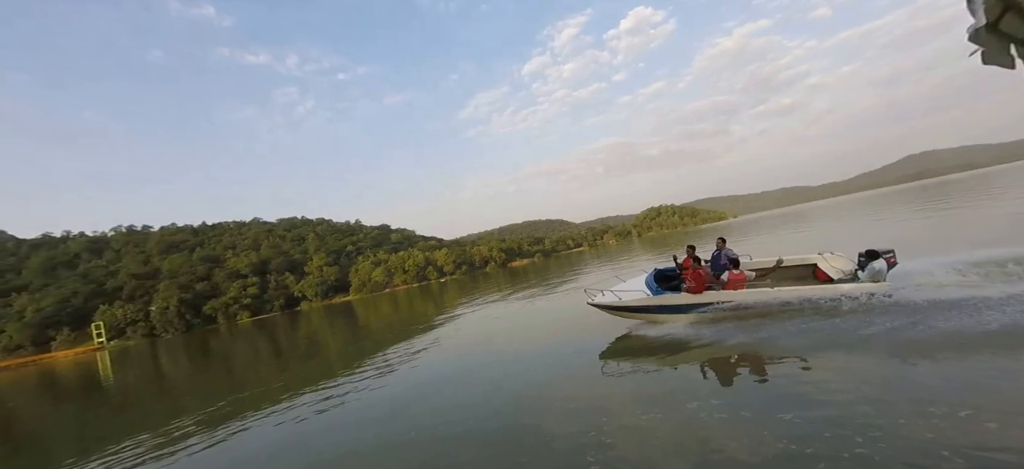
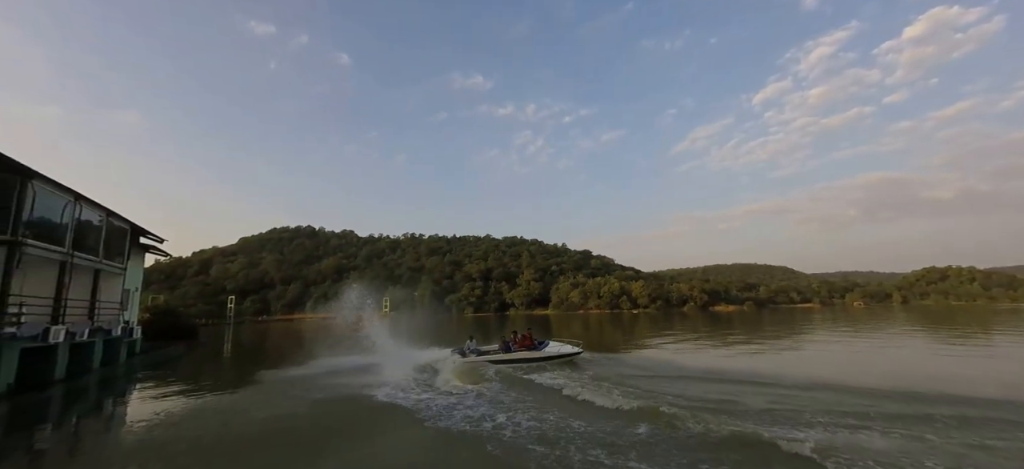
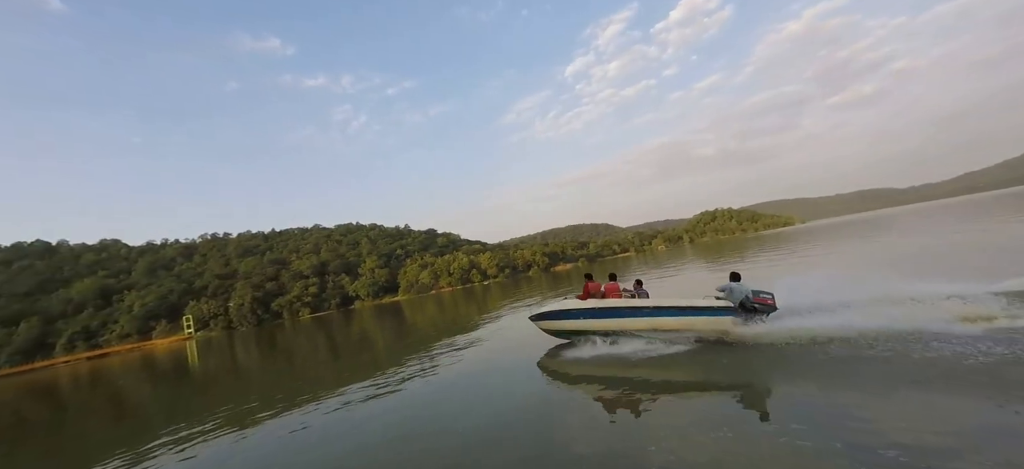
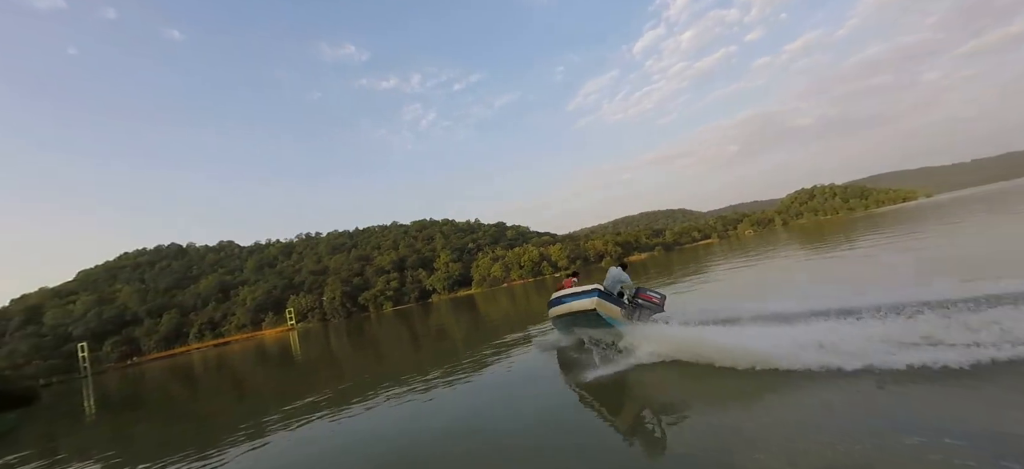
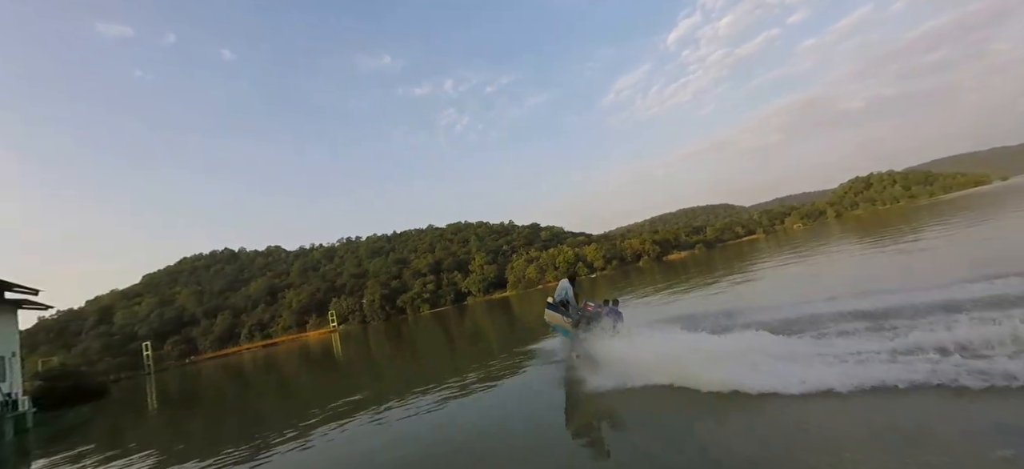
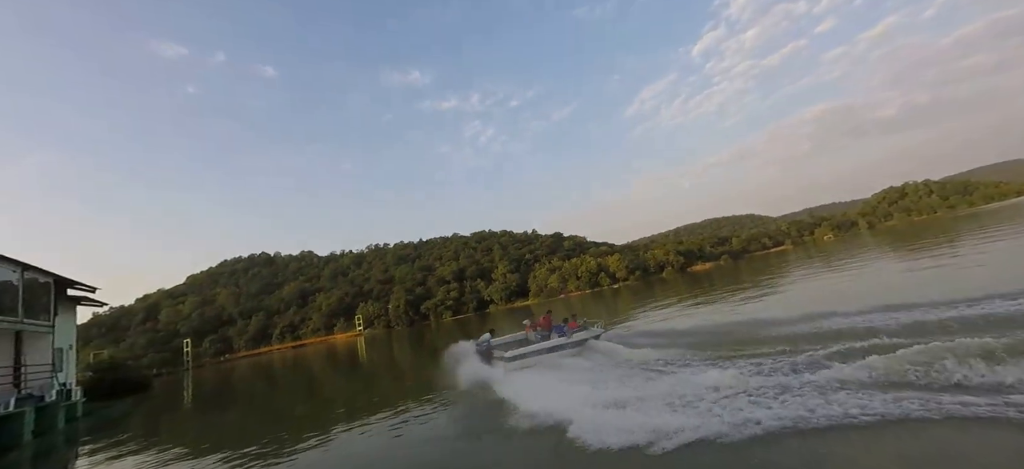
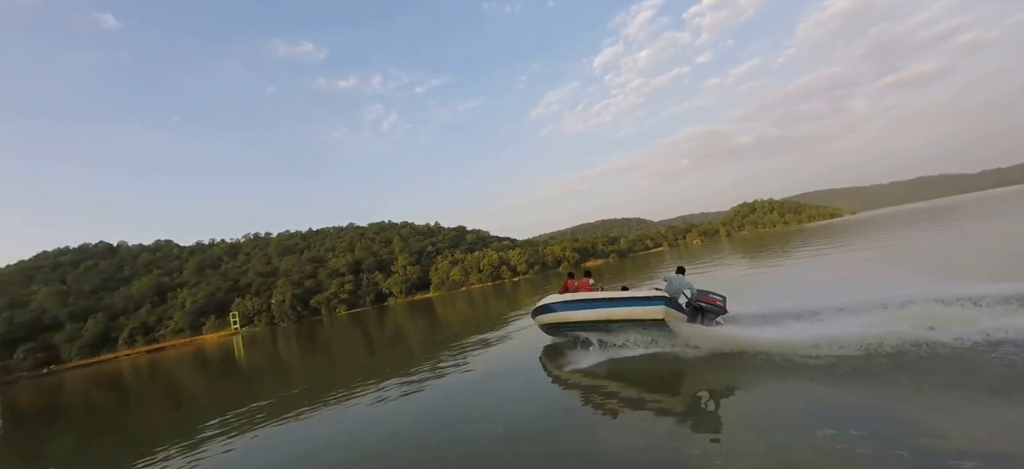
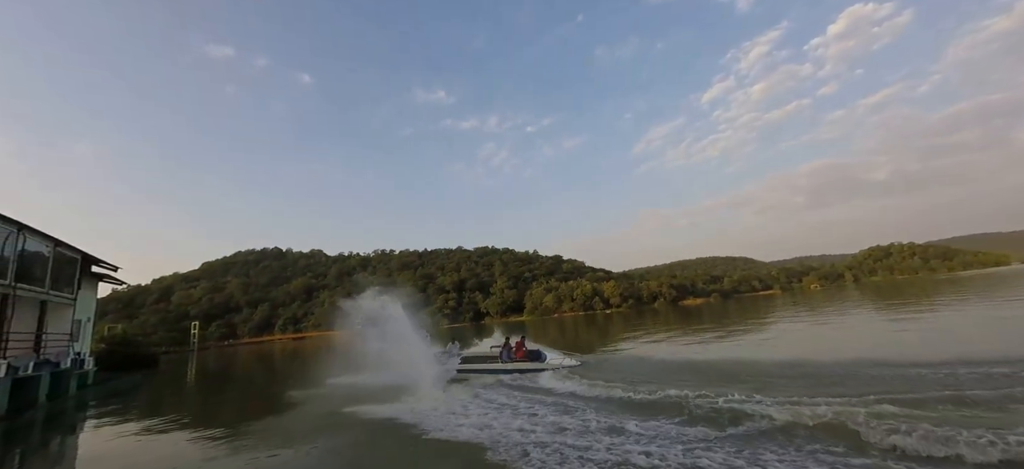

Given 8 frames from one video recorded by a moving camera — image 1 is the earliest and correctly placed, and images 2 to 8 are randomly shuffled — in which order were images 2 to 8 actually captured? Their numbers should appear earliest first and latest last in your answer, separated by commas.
3, 7, 4, 5, 6, 8, 2
